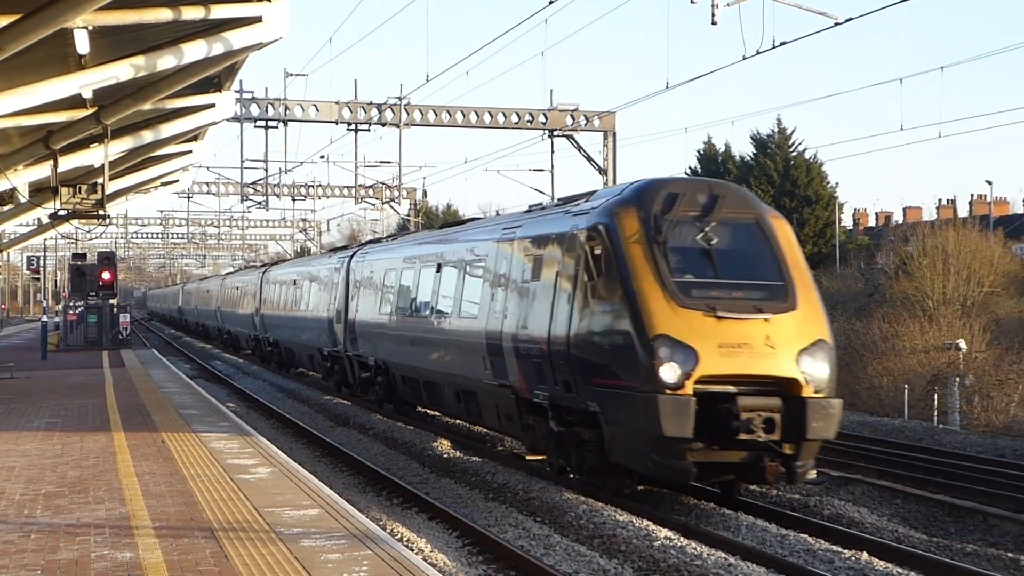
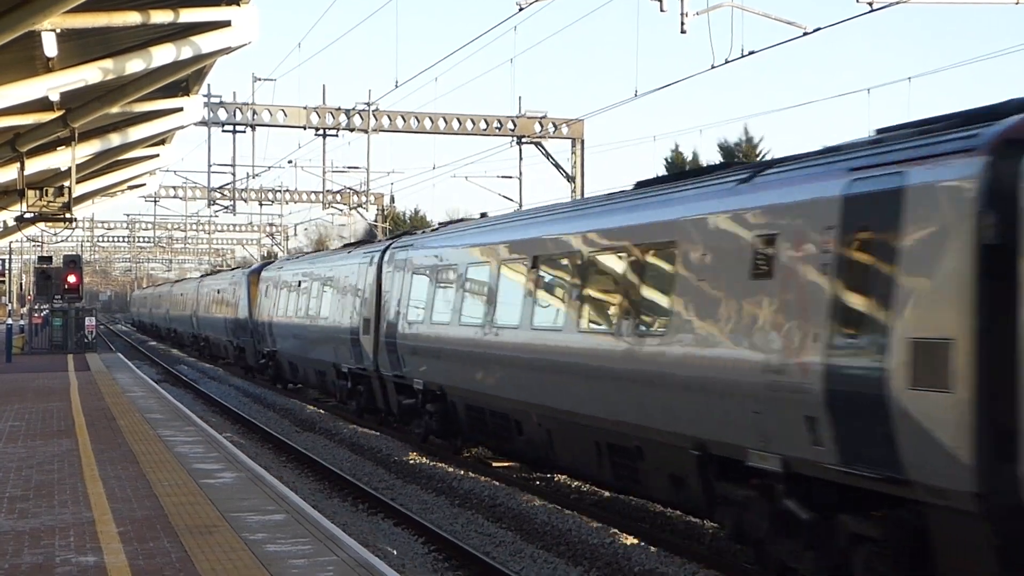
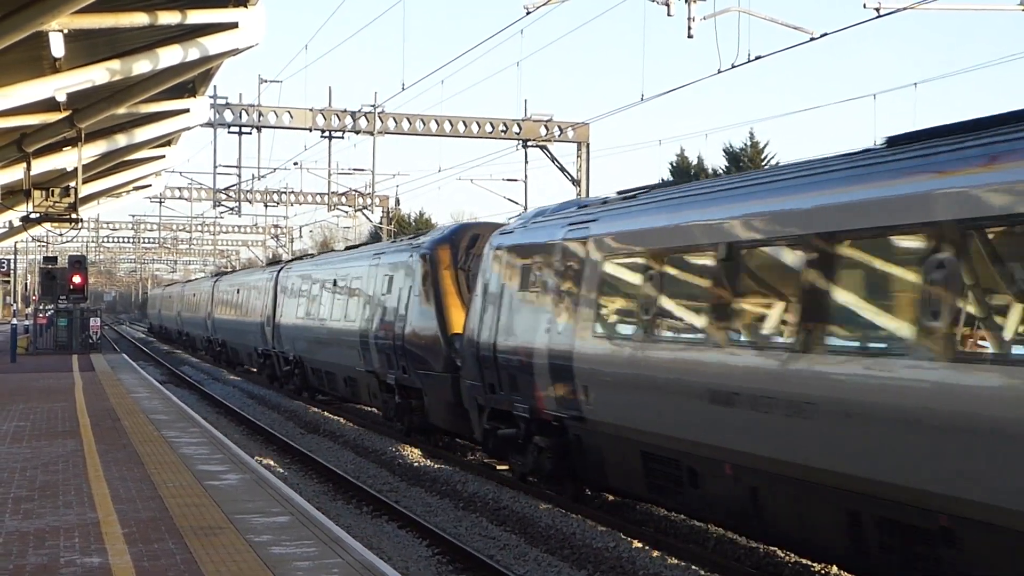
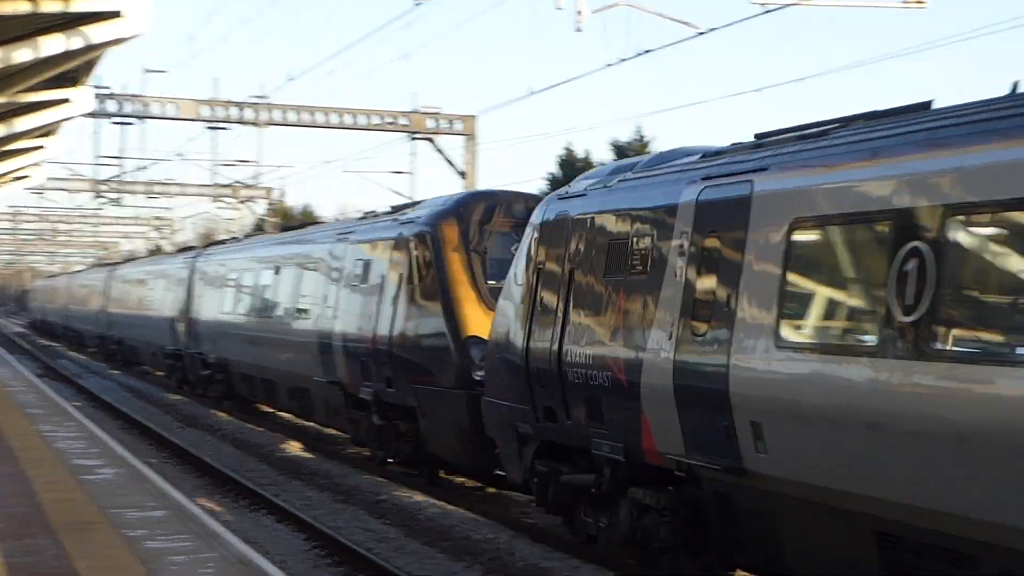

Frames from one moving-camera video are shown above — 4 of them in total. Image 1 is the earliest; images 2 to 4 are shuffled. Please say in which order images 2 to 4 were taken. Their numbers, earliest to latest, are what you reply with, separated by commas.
2, 3, 4
